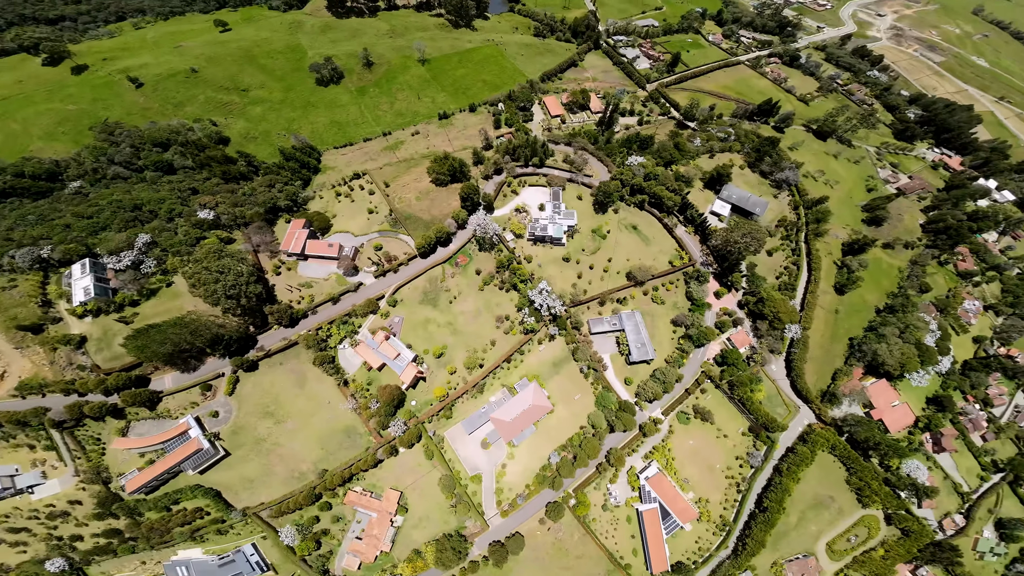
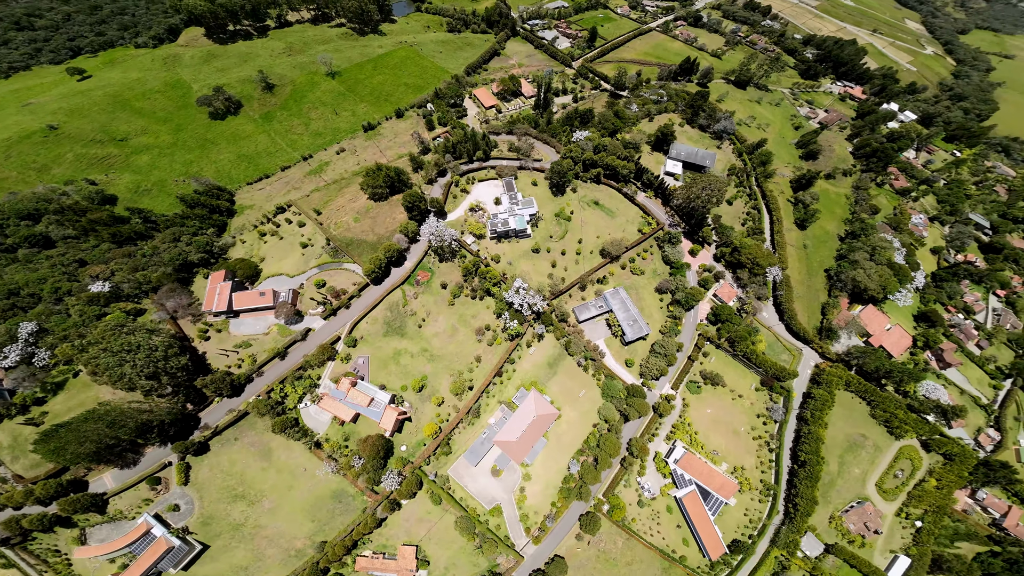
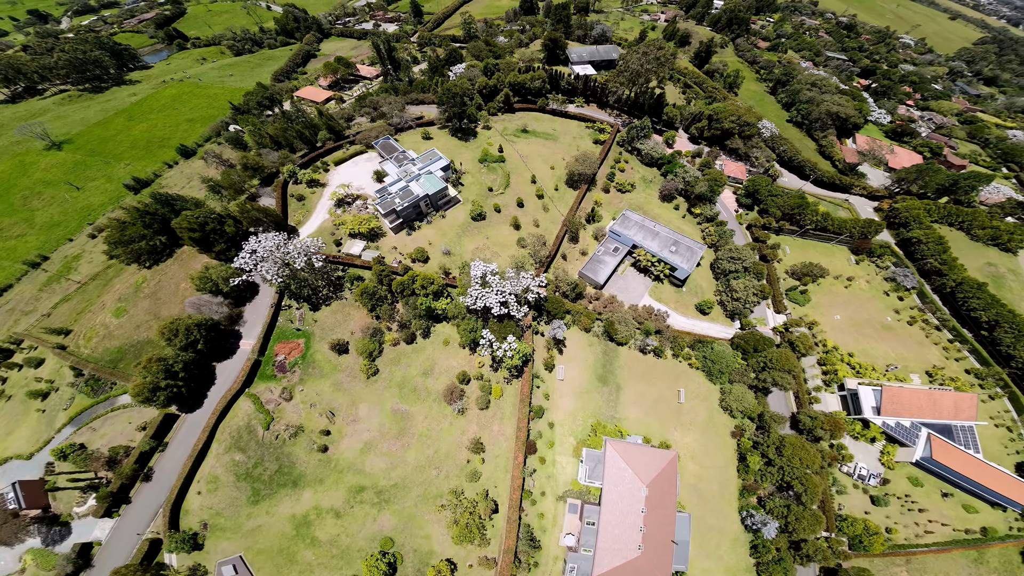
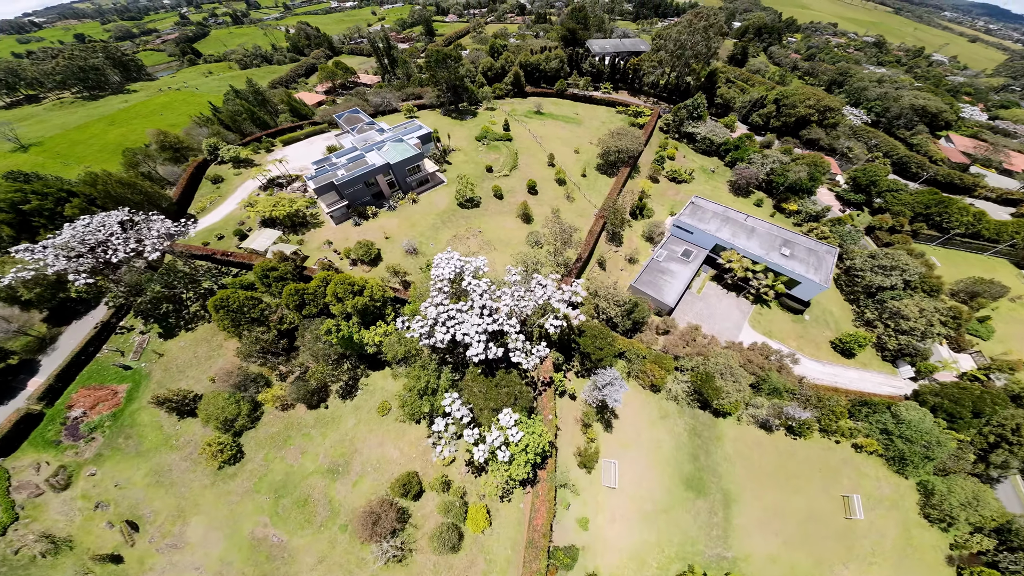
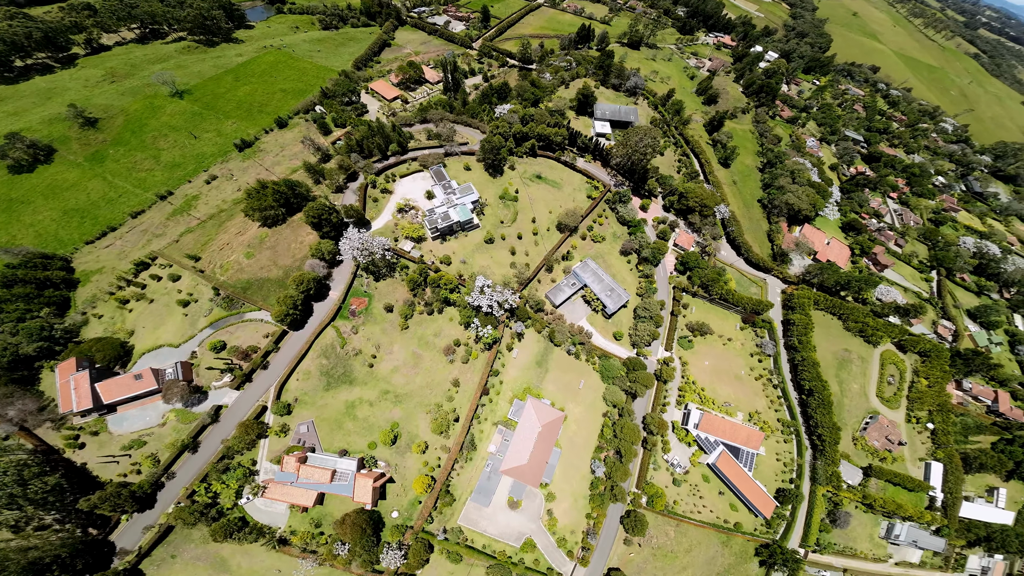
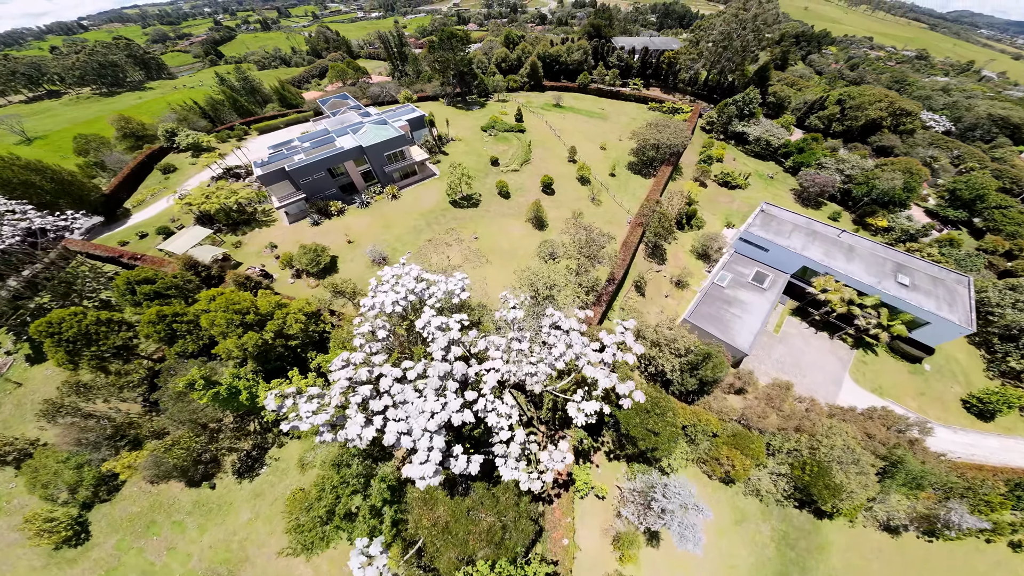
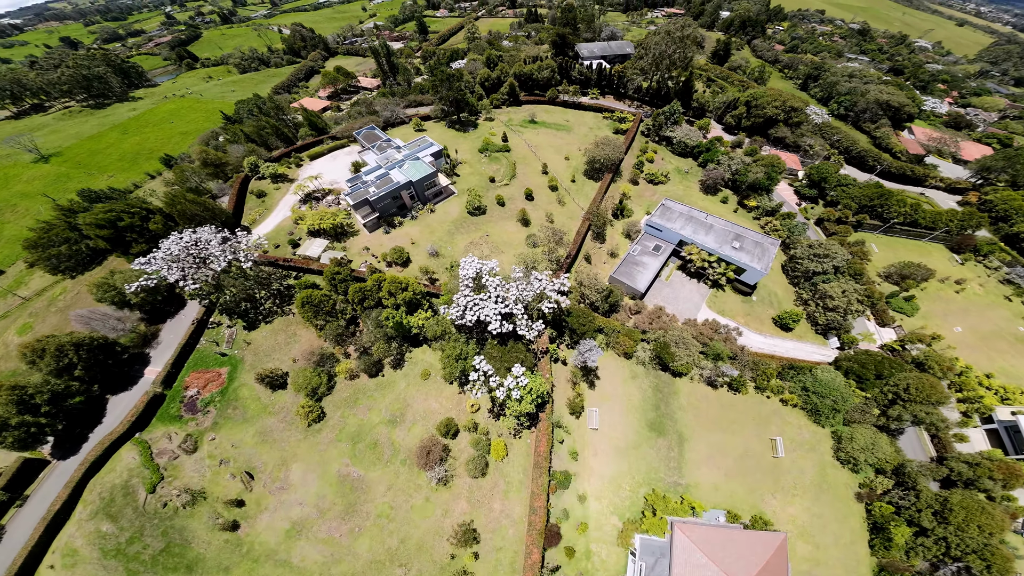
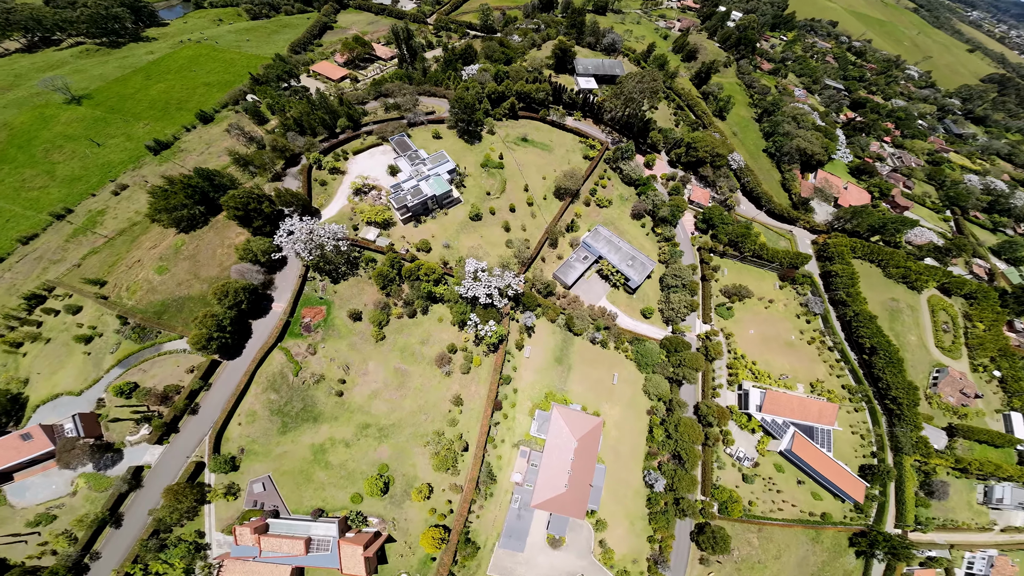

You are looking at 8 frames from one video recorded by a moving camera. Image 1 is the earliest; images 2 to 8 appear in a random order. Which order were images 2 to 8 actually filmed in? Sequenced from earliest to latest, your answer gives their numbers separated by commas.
2, 5, 8, 3, 7, 4, 6
